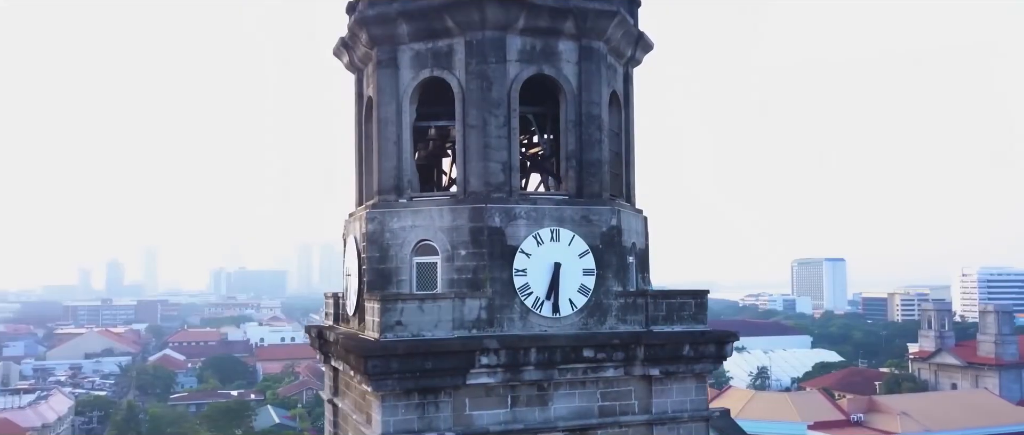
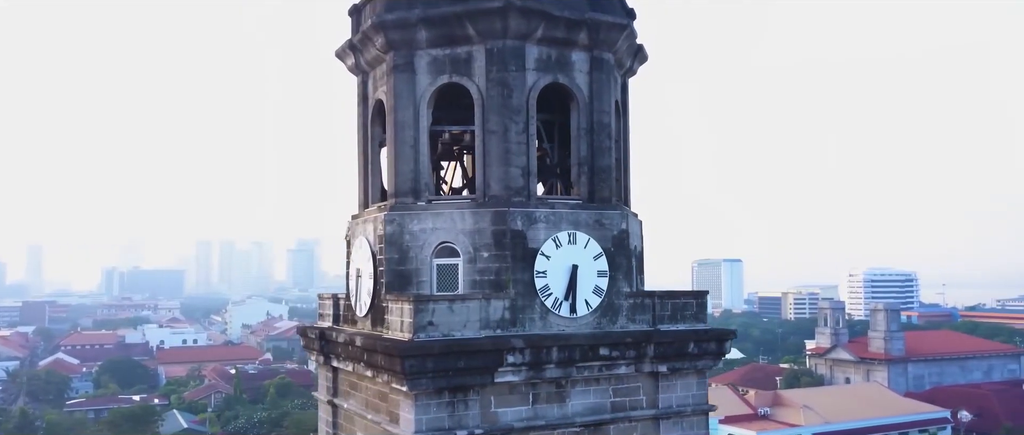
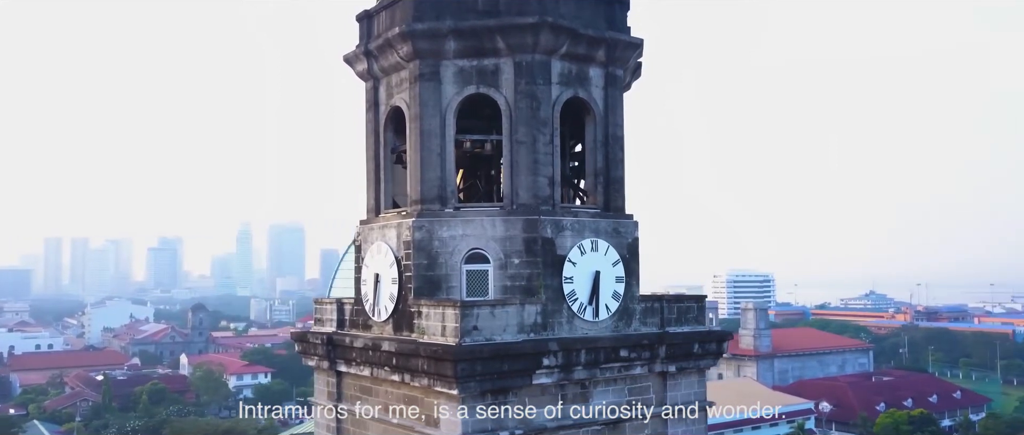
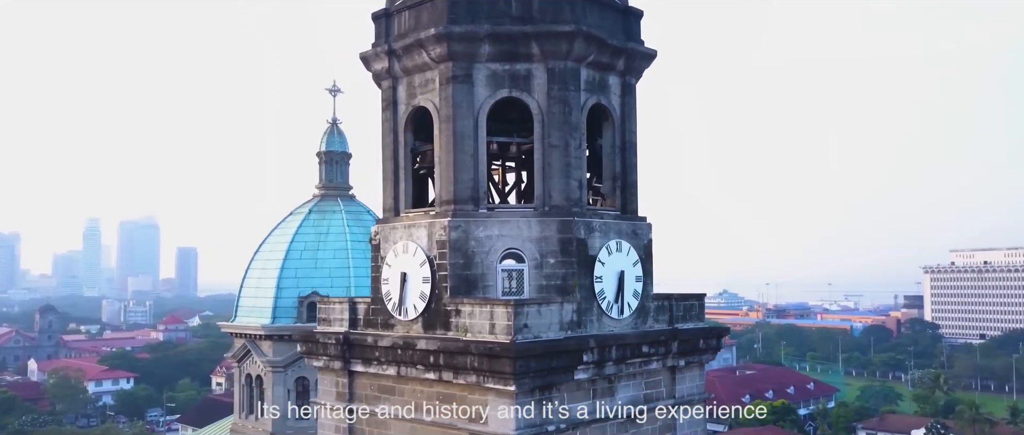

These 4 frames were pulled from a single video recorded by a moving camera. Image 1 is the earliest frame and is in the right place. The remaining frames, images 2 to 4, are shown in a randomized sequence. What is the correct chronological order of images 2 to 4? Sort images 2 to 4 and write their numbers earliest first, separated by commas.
2, 3, 4
